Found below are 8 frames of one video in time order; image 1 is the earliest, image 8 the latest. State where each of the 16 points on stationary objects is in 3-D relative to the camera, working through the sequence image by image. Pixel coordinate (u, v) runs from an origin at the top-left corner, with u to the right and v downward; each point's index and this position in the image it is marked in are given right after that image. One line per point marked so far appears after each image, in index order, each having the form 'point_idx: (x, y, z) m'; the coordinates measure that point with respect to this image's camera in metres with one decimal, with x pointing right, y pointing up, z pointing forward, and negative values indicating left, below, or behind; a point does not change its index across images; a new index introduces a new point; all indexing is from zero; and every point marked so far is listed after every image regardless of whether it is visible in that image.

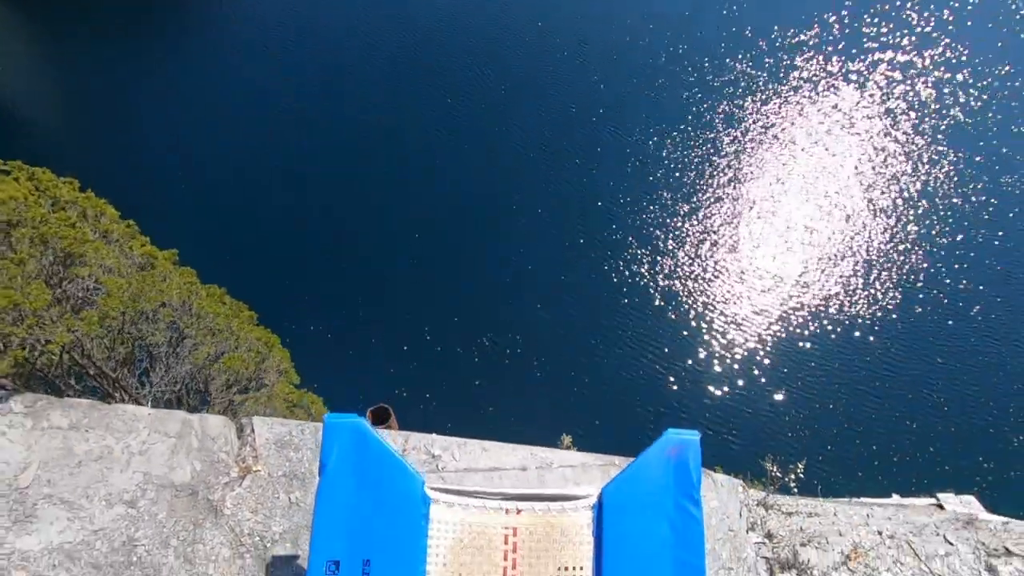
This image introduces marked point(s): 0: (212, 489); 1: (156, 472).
0: (-3.3, -2.2, +6.2) m
1: (-4.0, -2.1, +6.2) m
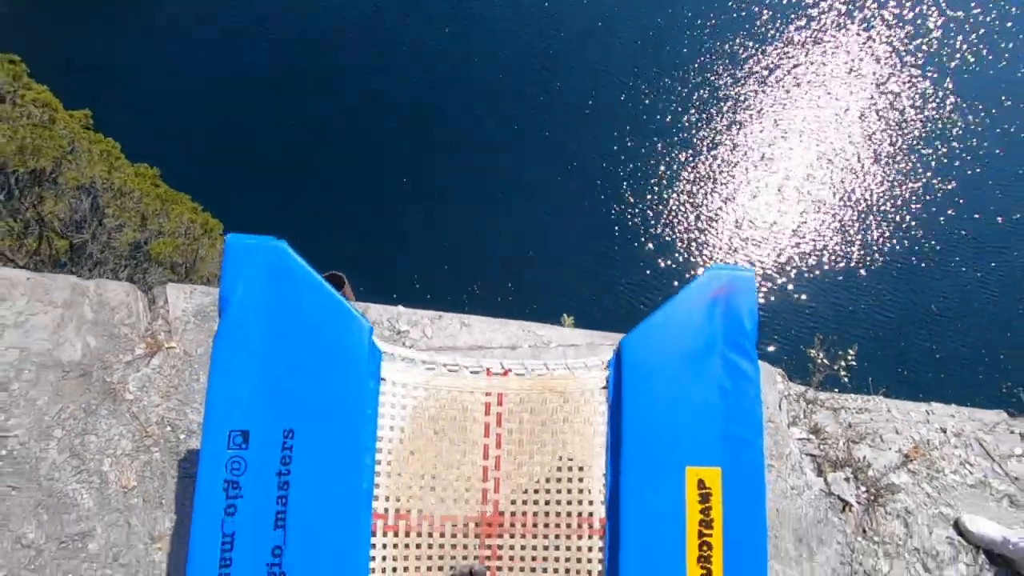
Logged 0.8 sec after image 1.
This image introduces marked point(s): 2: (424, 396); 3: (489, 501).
0: (-3.4, -0.7, +4.8) m
1: (-4.1, -0.5, +4.8) m
2: (-0.6, -0.7, +3.6) m
3: (-0.1, -1.3, +3.5) m
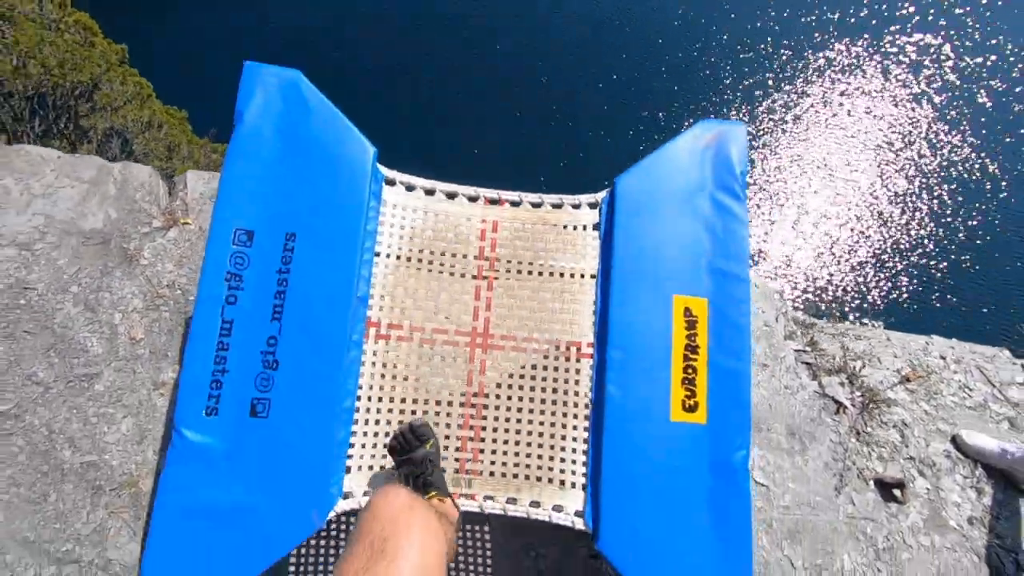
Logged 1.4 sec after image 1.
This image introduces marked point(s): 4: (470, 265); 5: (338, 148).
0: (-3.5, +0.5, +5.0) m
1: (-4.1, +0.6, +5.1) m
2: (-0.6, +0.4, +3.7) m
3: (-0.2, -0.2, +3.6) m
4: (-0.3, +0.2, +3.7) m
5: (-1.1, +0.9, +3.6) m
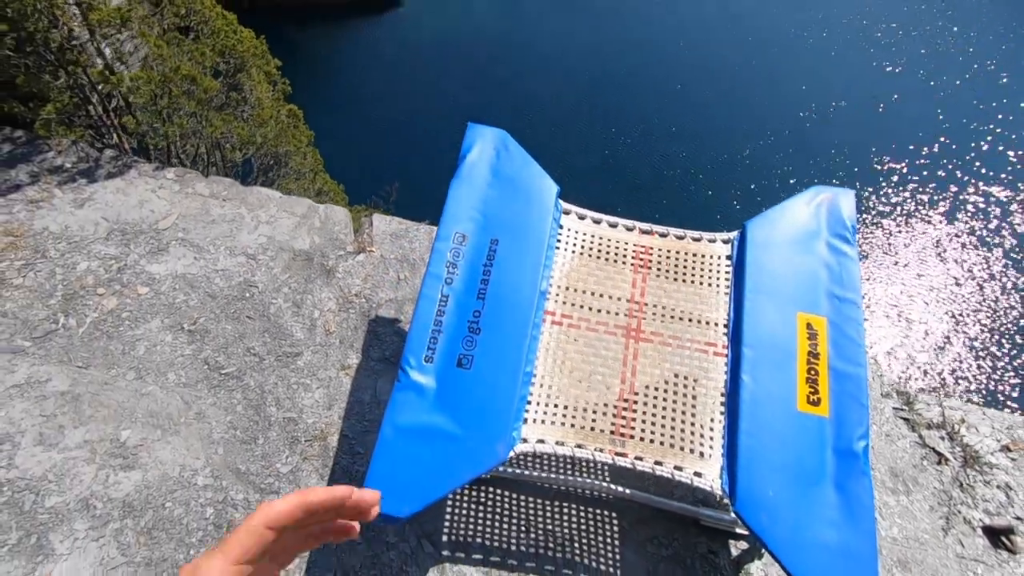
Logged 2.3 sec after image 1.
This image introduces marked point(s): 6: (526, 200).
0: (-2.1, +0.4, +6.3) m
1: (-2.7, +0.6, +6.5) m
2: (+0.6, +0.4, +4.8) m
3: (+1.0, -0.2, +4.5) m
4: (+0.9, +0.1, +4.6) m
5: (+0.1, +0.9, +4.8) m
6: (+0.1, +0.8, +4.7) m
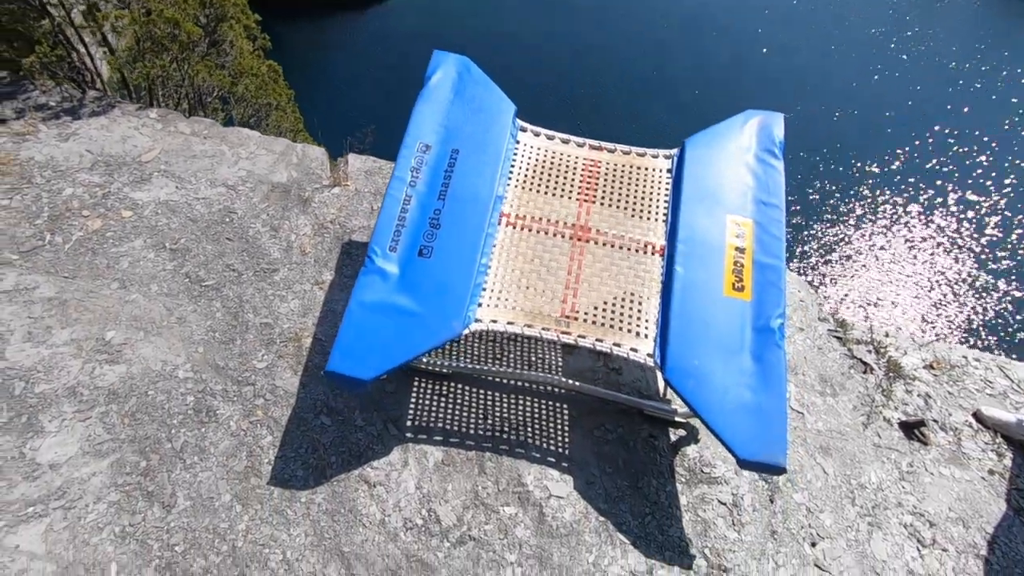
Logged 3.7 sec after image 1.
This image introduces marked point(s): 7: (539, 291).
0: (-2.5, +1.2, +6.7) m
1: (-3.1, +1.4, +6.8) m
2: (+0.3, +1.2, +5.2) m
3: (+0.6, +0.6, +4.9) m
4: (+0.6, +0.9, +5.1) m
5: (-0.2, +1.7, +5.2) m
6: (-0.2, +1.6, +5.2) m
7: (+0.2, 0.0, +4.6) m
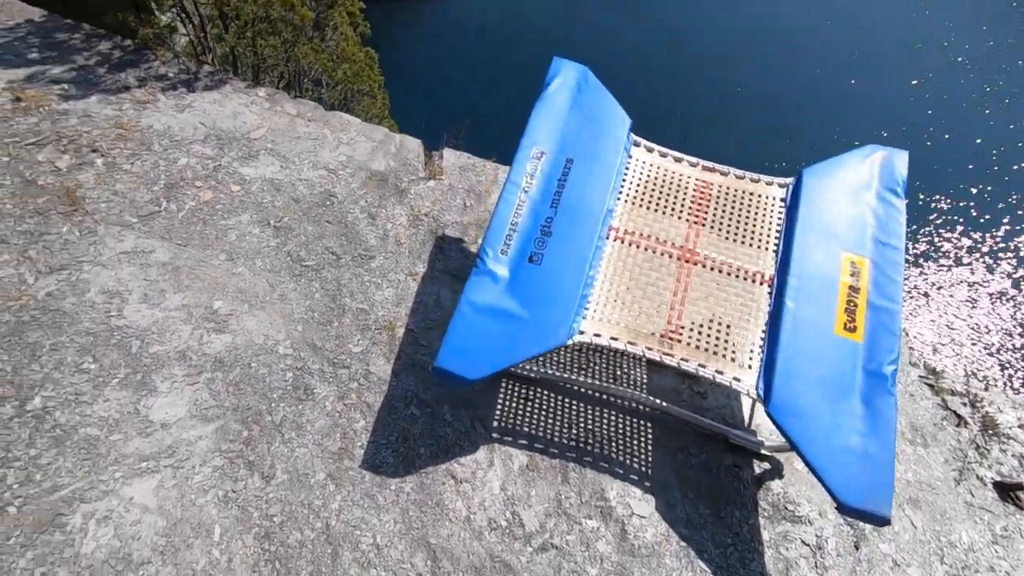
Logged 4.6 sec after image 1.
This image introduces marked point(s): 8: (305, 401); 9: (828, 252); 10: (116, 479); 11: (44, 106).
0: (-1.3, +1.3, +6.8) m
1: (-1.9, +1.6, +7.0) m
2: (+1.3, +1.1, +5.2) m
3: (+1.5, +0.4, +4.9) m
4: (+1.6, +0.7, +5.0) m
5: (+0.9, +1.6, +5.2) m
6: (+0.8, +1.5, +5.2) m
7: (+1.1, -0.2, +4.6) m
8: (-1.8, -1.0, +4.9) m
9: (+2.7, +0.3, +4.7) m
10: (-3.0, -1.5, +4.3) m
11: (-5.6, +2.2, +6.7) m
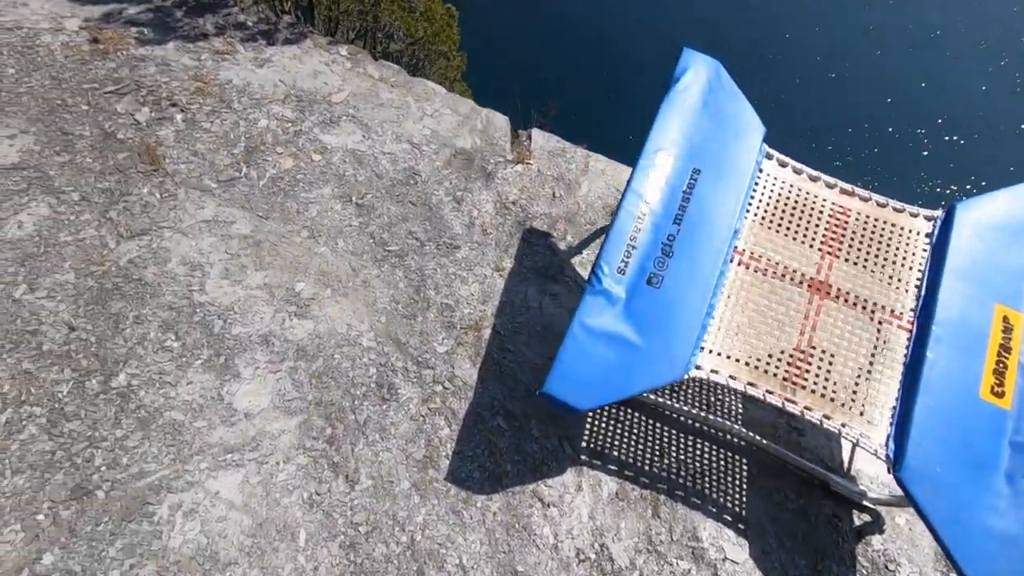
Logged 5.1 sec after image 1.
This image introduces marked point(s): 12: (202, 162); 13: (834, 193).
0: (-0.3, +1.5, +6.4) m
1: (-0.8, +1.8, +6.6) m
2: (+2.3, +0.8, +4.7) m
3: (+2.4, +0.1, +4.4) m
4: (+2.5, +0.4, +4.6) m
5: (+1.9, +1.4, +4.7) m
6: (+1.8, +1.3, +4.7) m
7: (+1.9, -0.4, +4.3) m
8: (-1.0, -1.0, +4.7) m
9: (+3.5, -0.1, +4.2) m
10: (-2.3, -1.4, +4.2) m
11: (-4.5, +2.7, +6.4) m
12: (-3.2, +1.3, +5.8) m
13: (+2.7, +0.8, +4.7) m
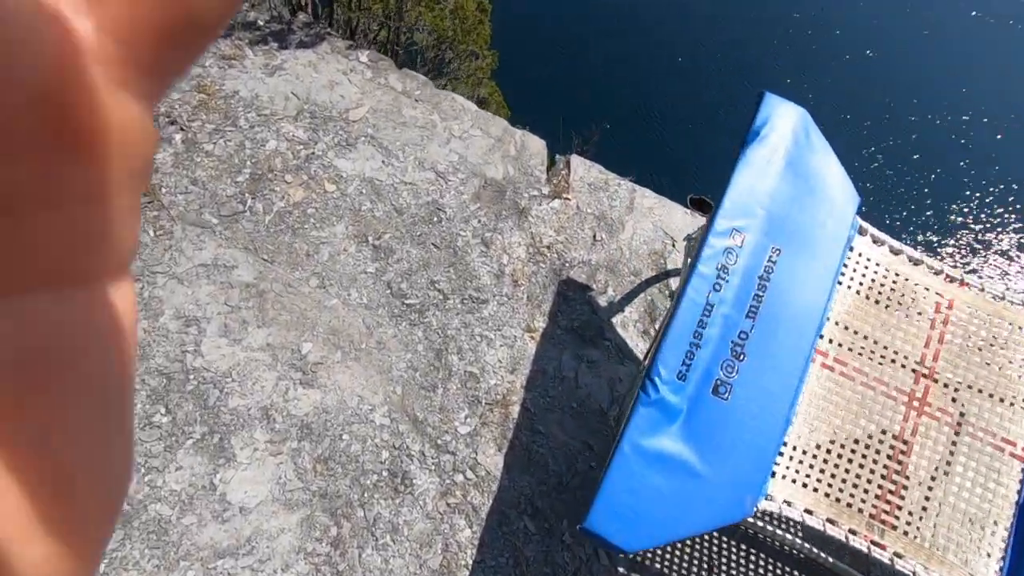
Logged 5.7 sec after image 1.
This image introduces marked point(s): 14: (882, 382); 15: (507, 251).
0: (+0.1, +0.9, +5.7) m
1: (-0.4, +1.3, +5.8) m
2: (+2.6, +0.1, +3.9) m
3: (+2.7, -0.6, +3.7) m
4: (+2.8, -0.3, +3.8) m
5: (+2.2, +0.7, +3.9) m
6: (+2.1, +0.6, +3.9) m
7: (+2.2, -1.2, +3.6) m
8: (-0.8, -1.5, +4.1) m
9: (+3.8, -0.9, +3.5) m
10: (-2.1, -1.9, +3.7) m
11: (-4.0, +2.4, +5.7) m
12: (-2.9, +0.9, +5.2) m
13: (+3.0, 0.0, +3.9) m
14: (+2.4, -0.6, +3.7) m
15: (0.0, +0.4, +5.4) m
